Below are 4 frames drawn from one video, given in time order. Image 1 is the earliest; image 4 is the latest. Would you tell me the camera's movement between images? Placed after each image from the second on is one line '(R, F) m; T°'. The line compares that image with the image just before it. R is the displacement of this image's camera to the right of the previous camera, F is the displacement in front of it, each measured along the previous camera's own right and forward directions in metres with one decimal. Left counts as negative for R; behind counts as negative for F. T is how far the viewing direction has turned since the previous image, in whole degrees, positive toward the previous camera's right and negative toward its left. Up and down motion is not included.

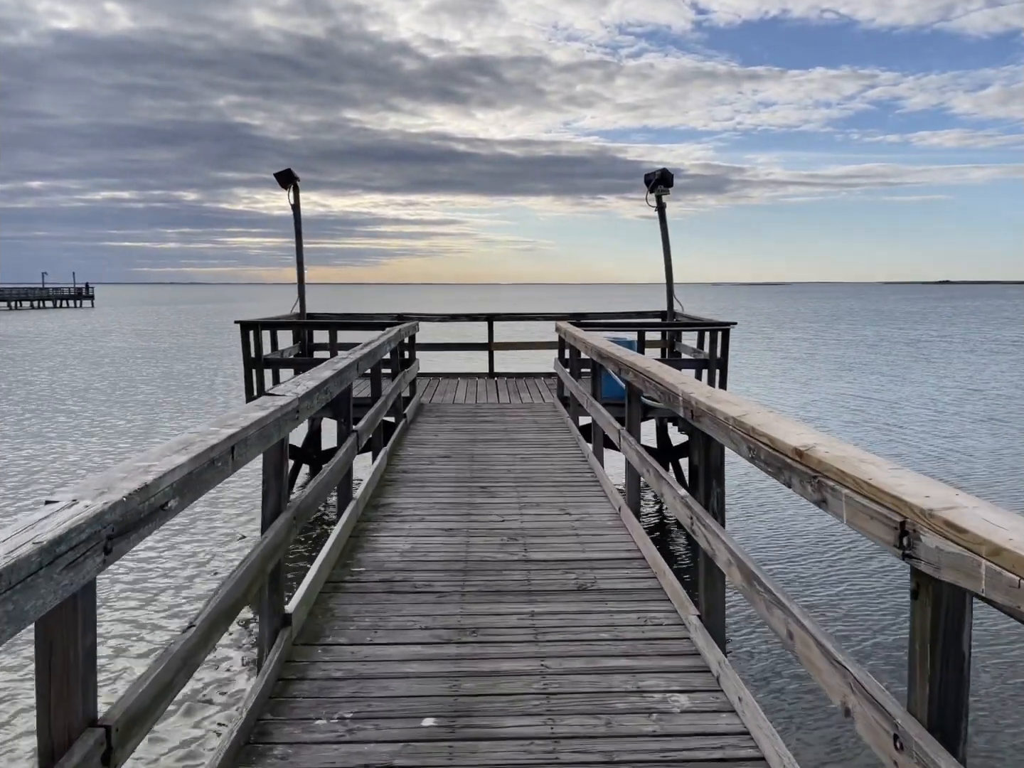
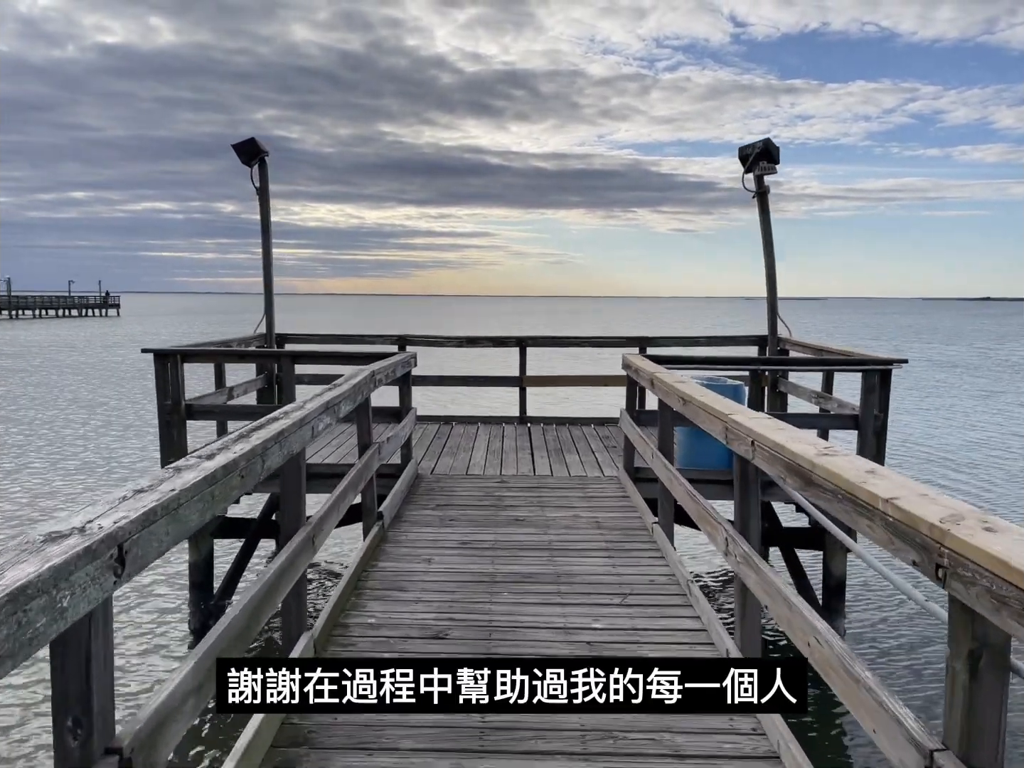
(-0.1, +2.7) m; -2°
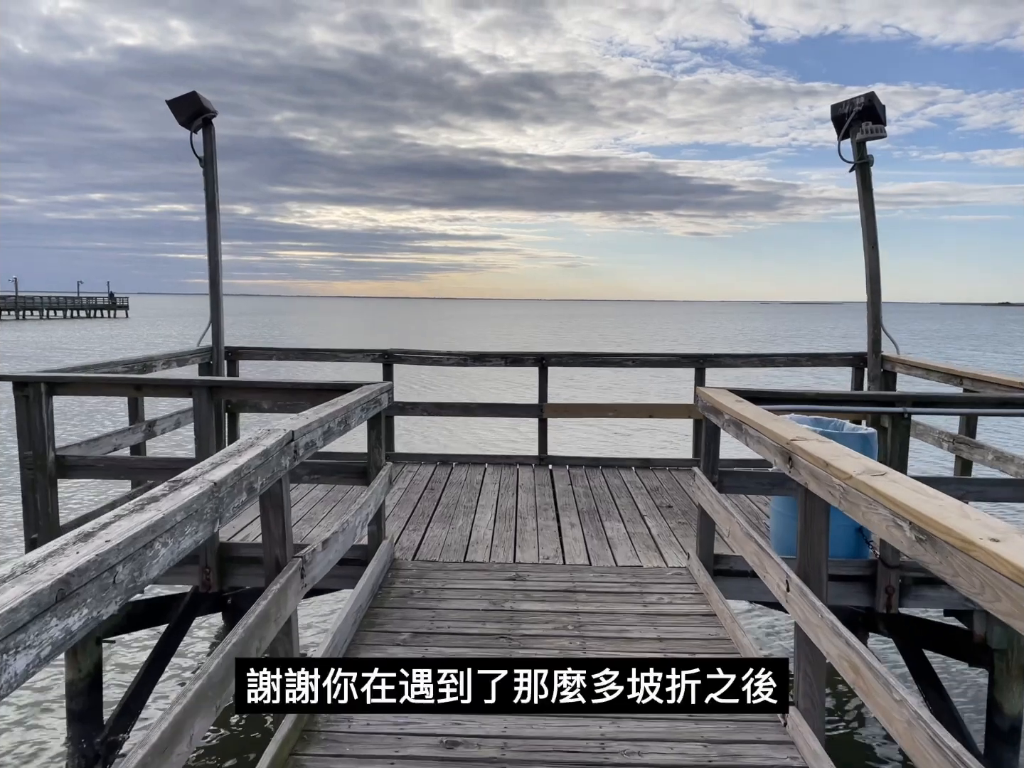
(0.0, +1.7) m; -1°
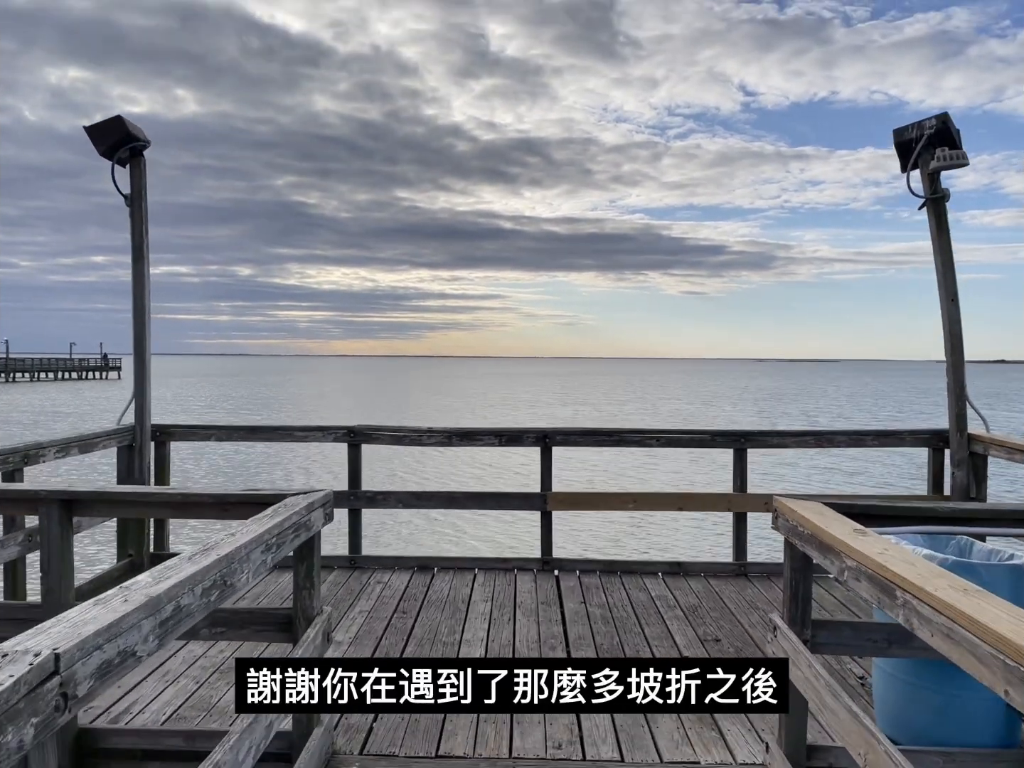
(0.0, +1.1) m; 0°
